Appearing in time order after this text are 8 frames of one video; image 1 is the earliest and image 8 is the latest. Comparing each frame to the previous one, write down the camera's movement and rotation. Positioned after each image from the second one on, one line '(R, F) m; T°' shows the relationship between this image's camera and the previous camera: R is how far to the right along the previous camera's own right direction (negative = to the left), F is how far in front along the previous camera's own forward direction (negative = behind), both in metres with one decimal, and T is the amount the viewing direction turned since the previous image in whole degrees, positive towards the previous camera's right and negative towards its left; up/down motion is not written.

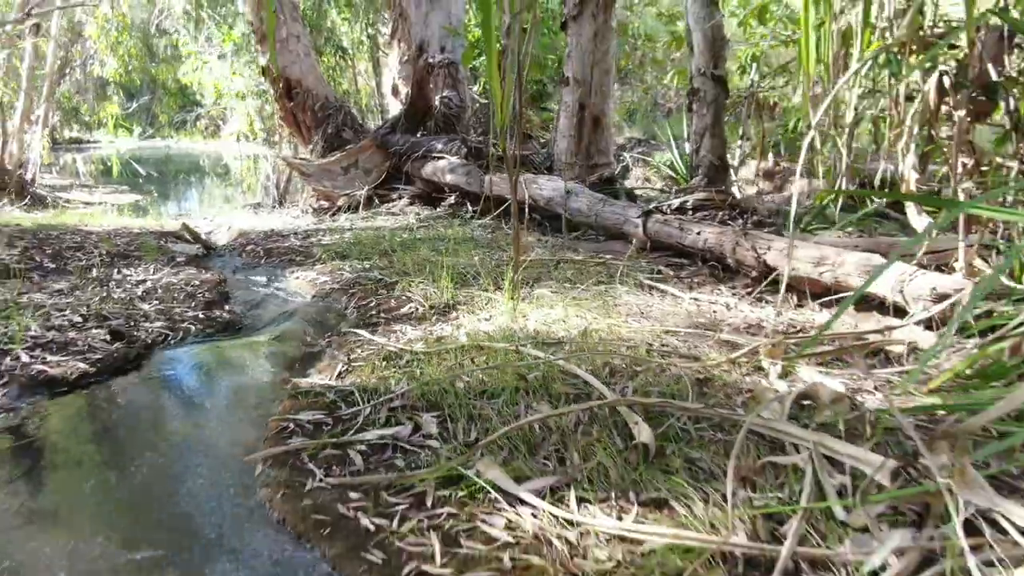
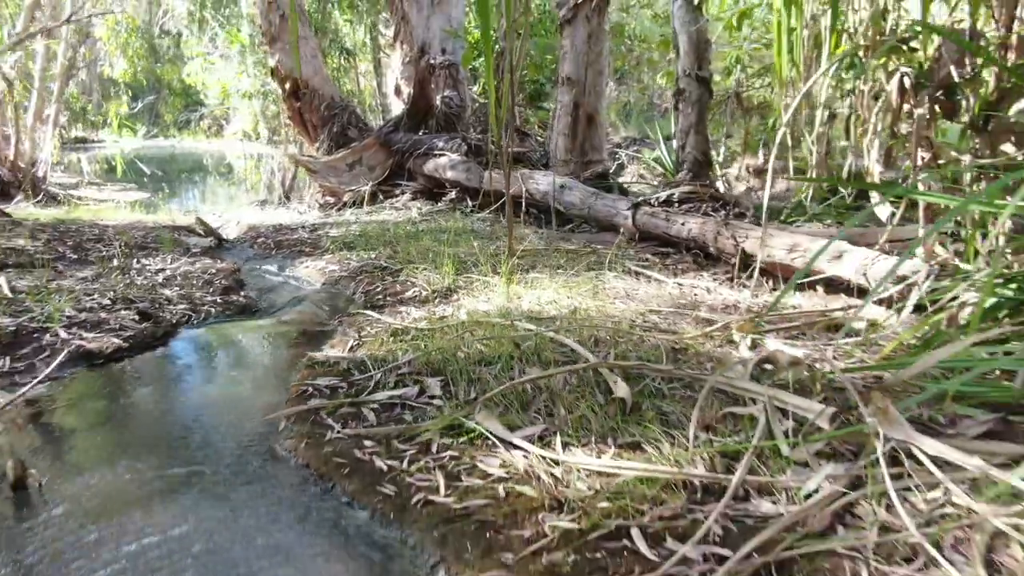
(0.0, -0.1) m; 0°
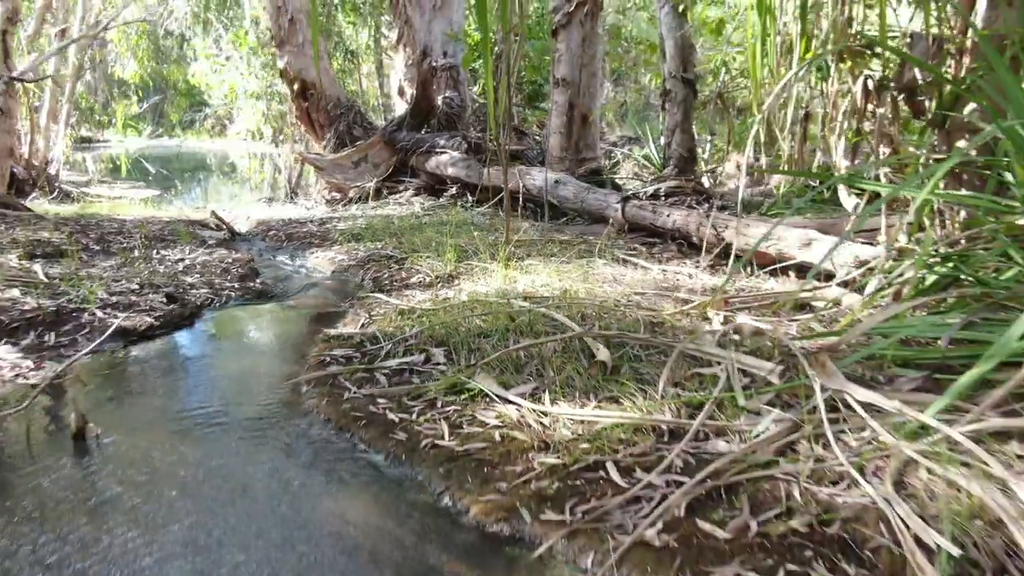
(0.0, -0.2) m; 0°
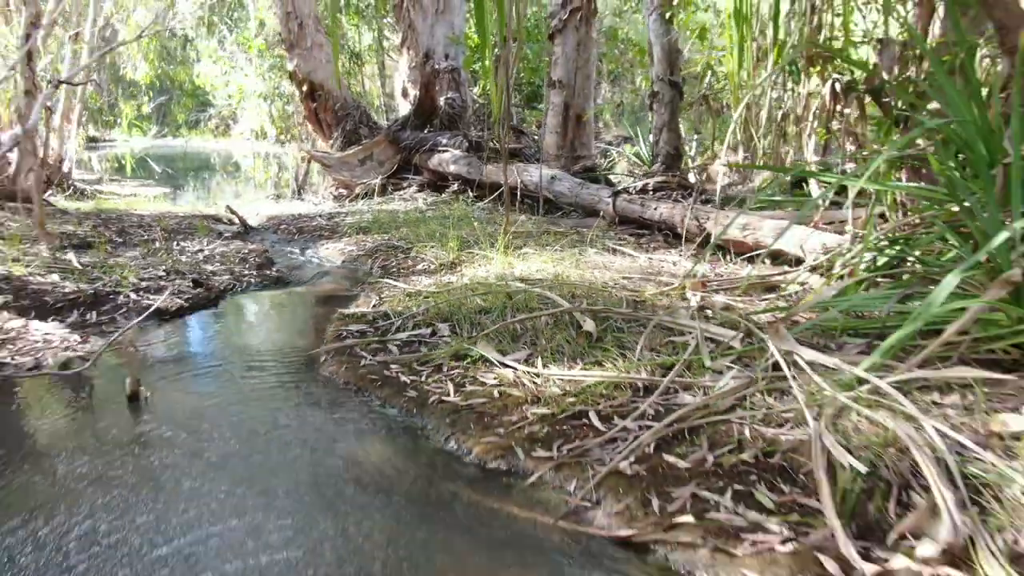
(0.0, -0.2) m; 0°
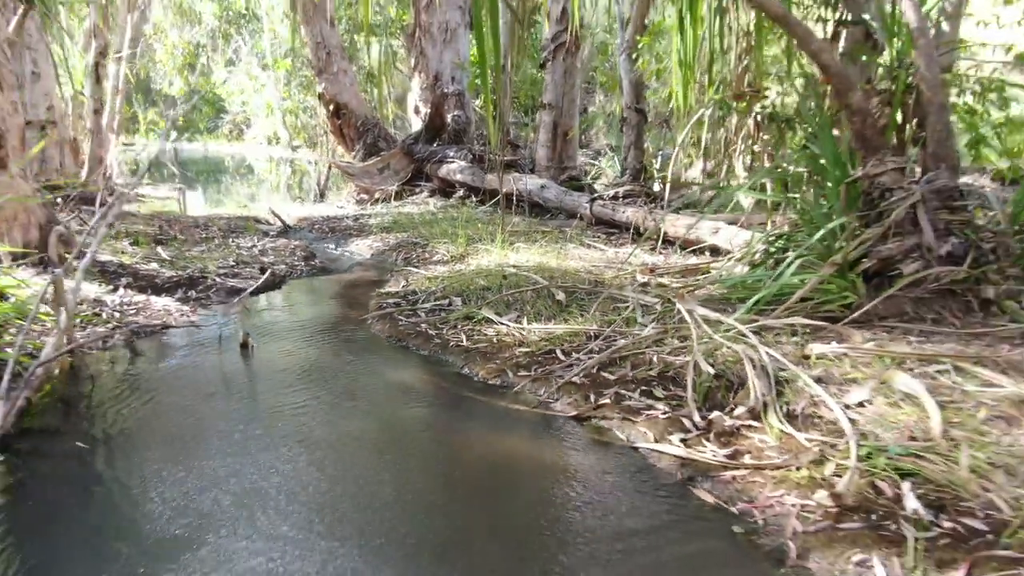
(0.0, -0.6) m; 0°
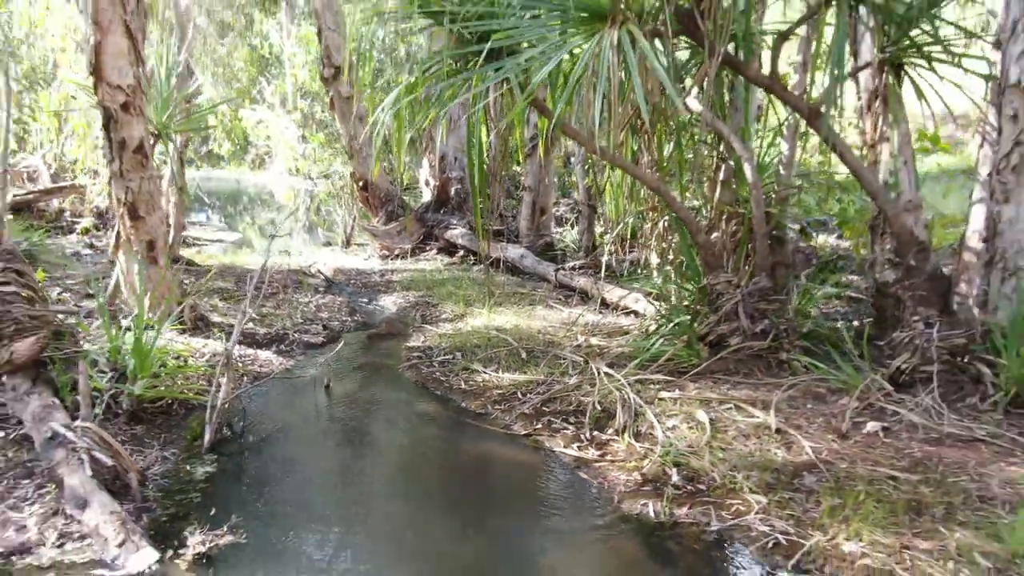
(+0.1, -1.3) m; 0°
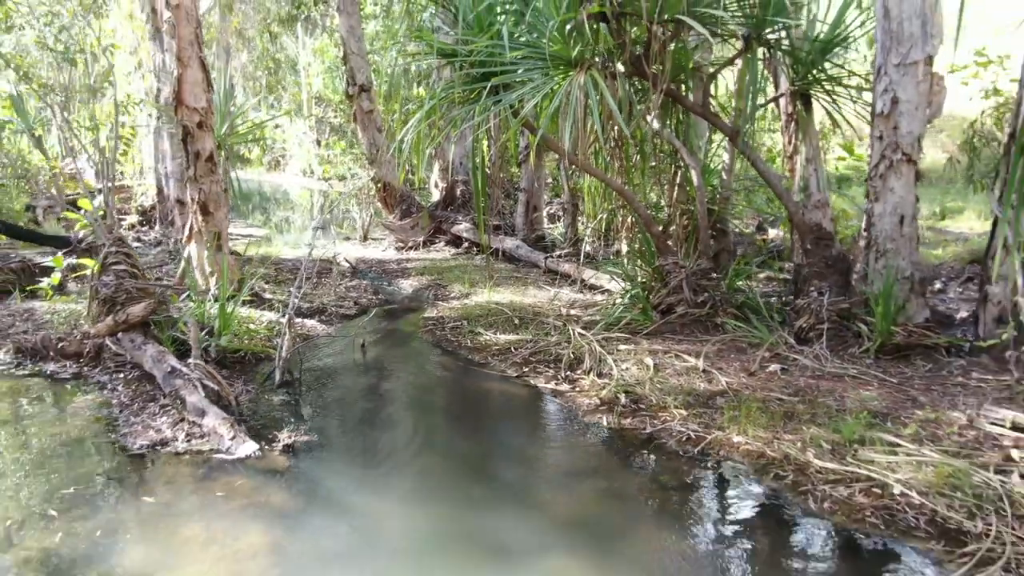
(0.0, -0.9) m; 0°
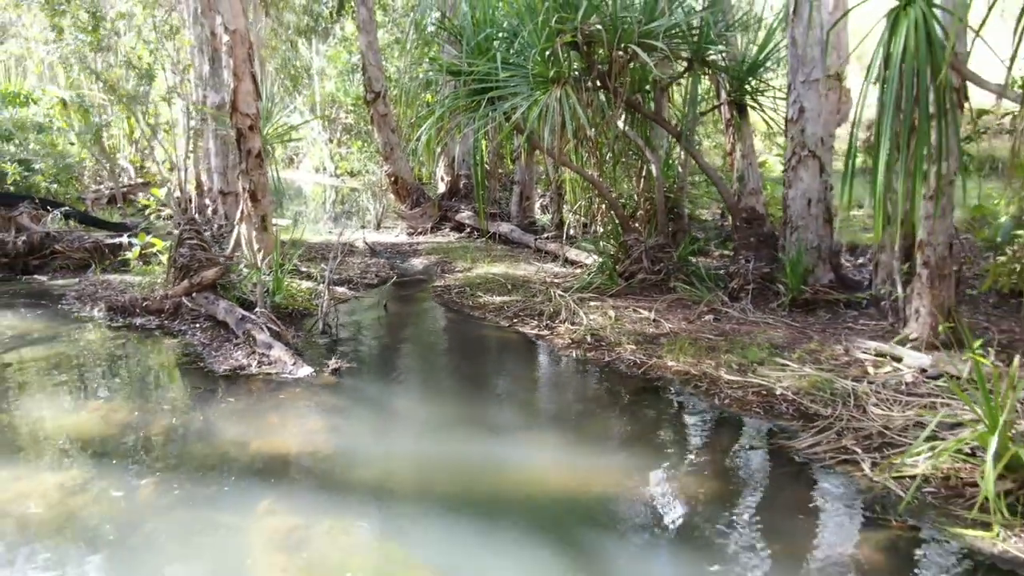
(0.0, -1.0) m; 0°
